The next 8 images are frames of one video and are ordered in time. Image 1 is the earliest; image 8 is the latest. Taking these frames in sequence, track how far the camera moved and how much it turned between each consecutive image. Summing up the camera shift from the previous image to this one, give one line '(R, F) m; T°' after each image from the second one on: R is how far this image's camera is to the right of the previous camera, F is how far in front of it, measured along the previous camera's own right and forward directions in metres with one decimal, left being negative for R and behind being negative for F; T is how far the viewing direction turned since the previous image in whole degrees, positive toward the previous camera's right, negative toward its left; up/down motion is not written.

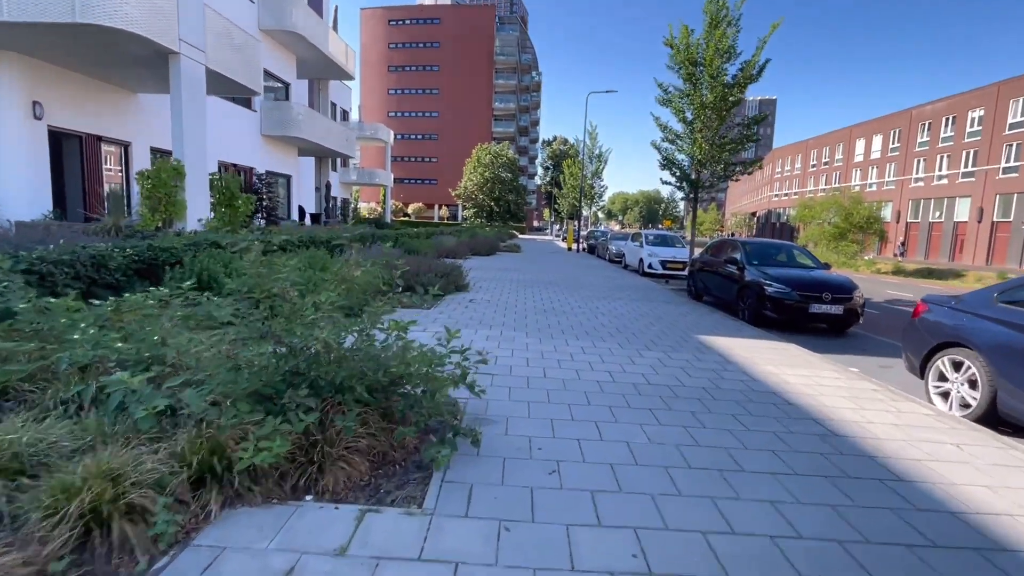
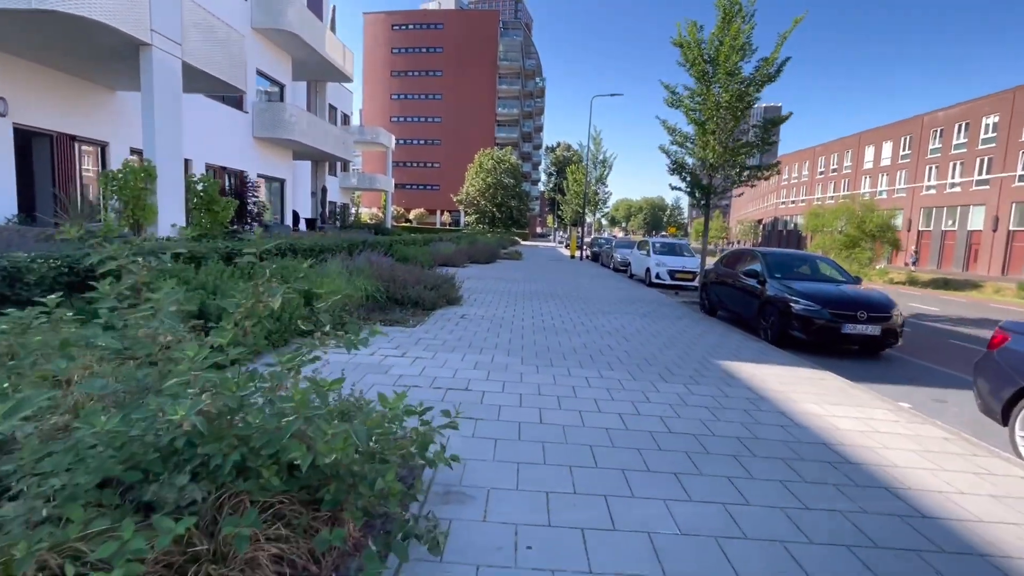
(+0.1, +0.9) m; 0°
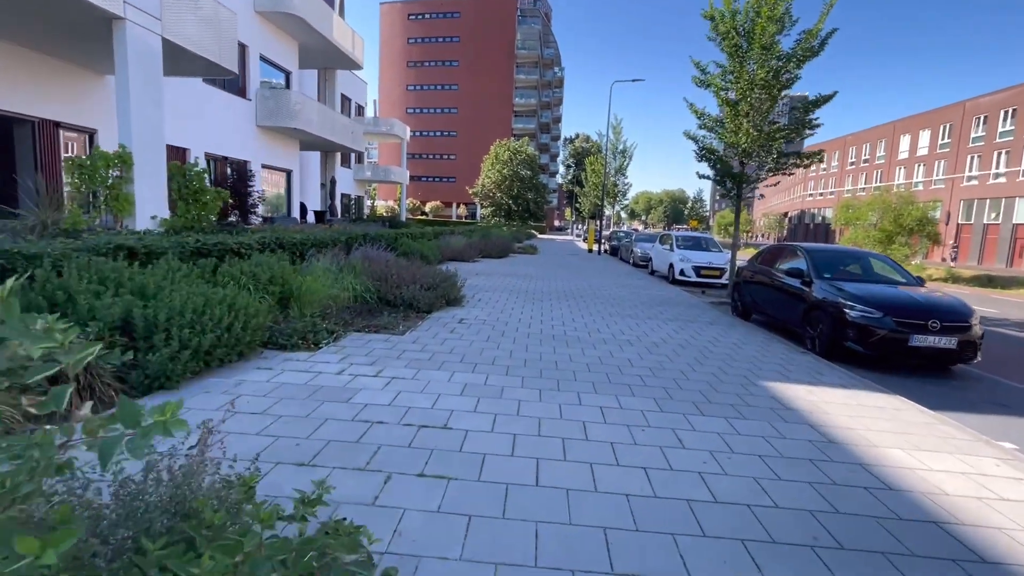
(+0.2, +1.0) m; -2°
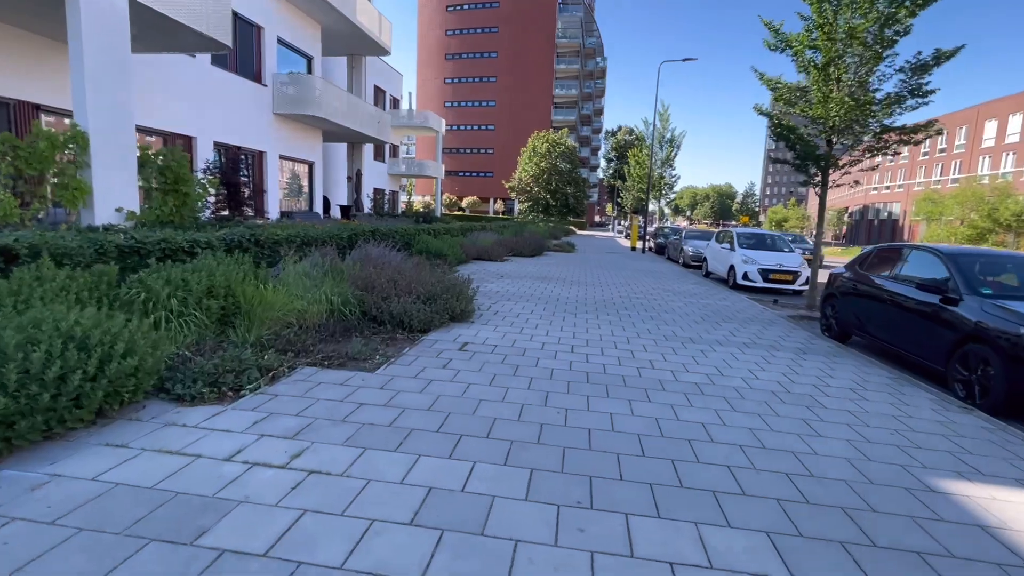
(+0.2, +1.9) m; -4°
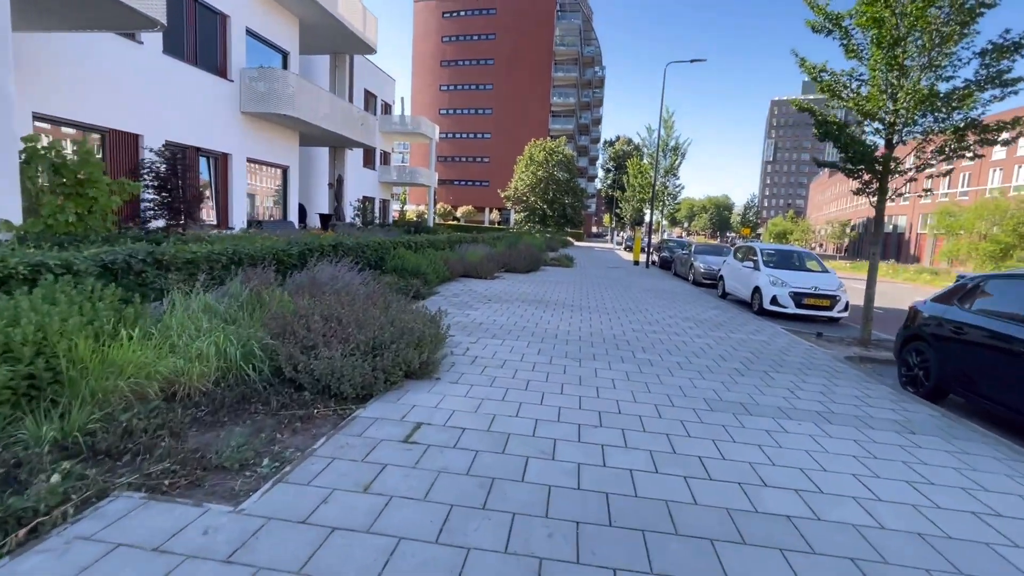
(+0.1, +1.8) m; 0°
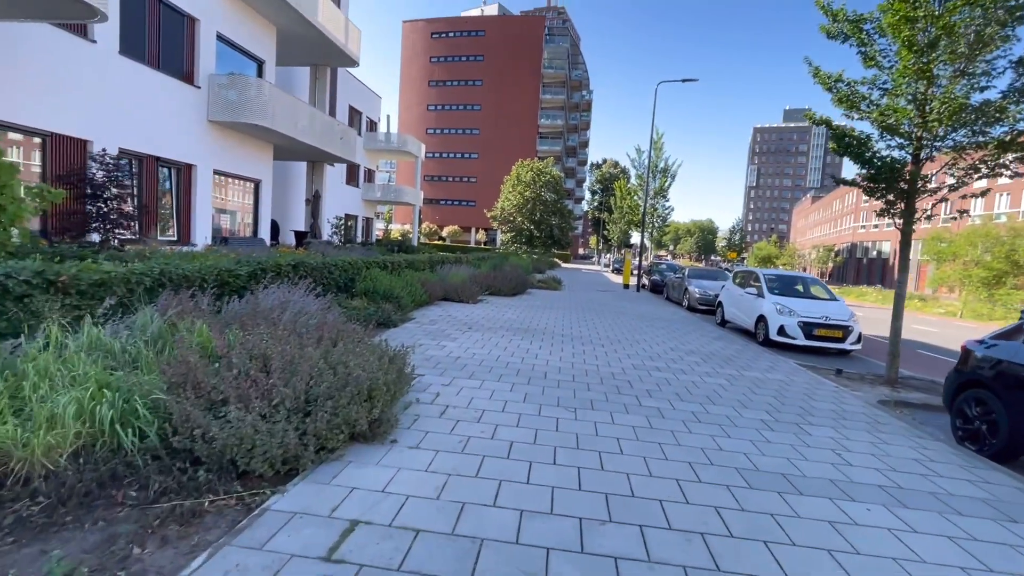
(0.0, +1.0) m; +2°
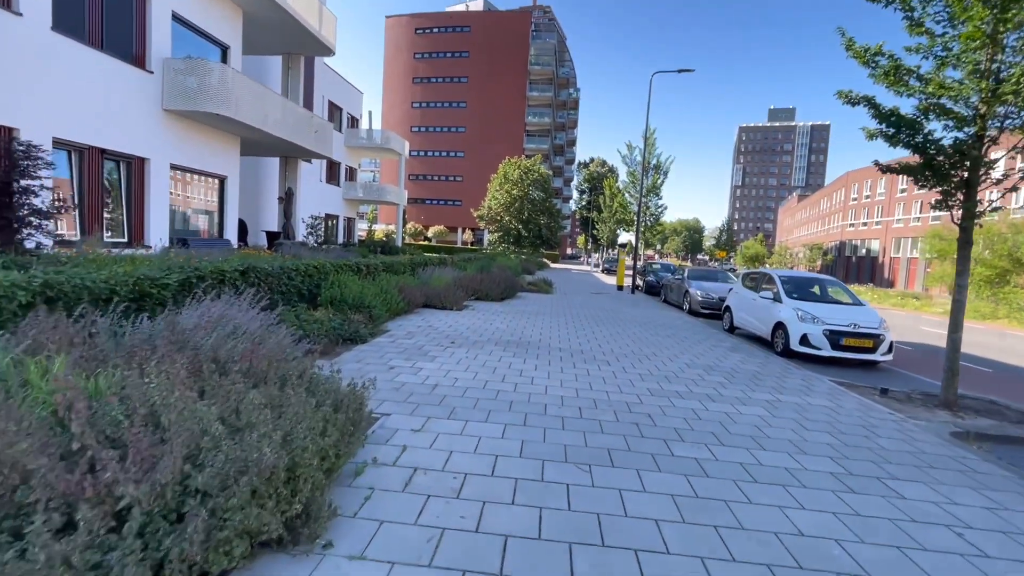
(0.0, +1.2) m; +1°
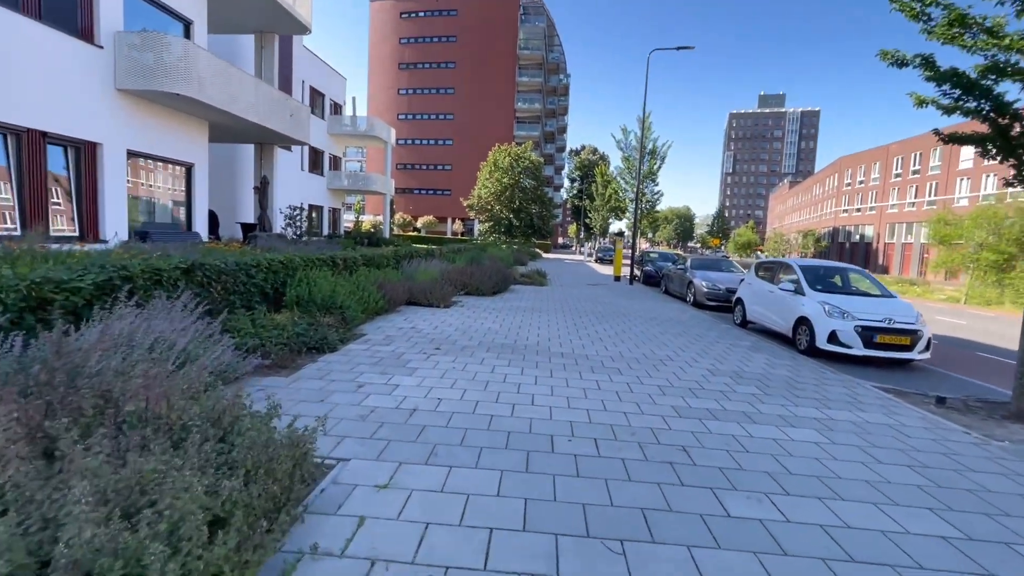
(0.0, +1.0) m; +1°
